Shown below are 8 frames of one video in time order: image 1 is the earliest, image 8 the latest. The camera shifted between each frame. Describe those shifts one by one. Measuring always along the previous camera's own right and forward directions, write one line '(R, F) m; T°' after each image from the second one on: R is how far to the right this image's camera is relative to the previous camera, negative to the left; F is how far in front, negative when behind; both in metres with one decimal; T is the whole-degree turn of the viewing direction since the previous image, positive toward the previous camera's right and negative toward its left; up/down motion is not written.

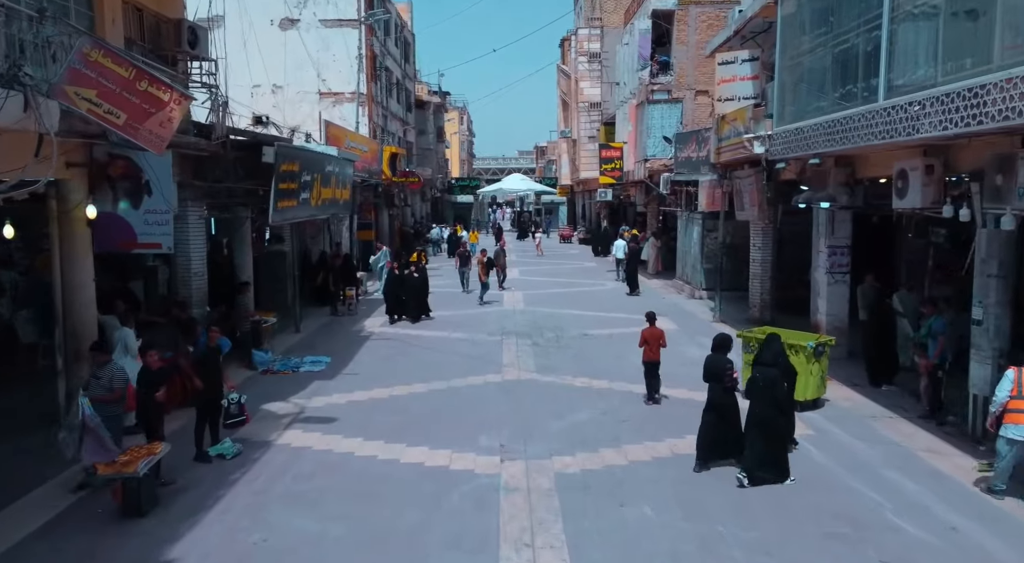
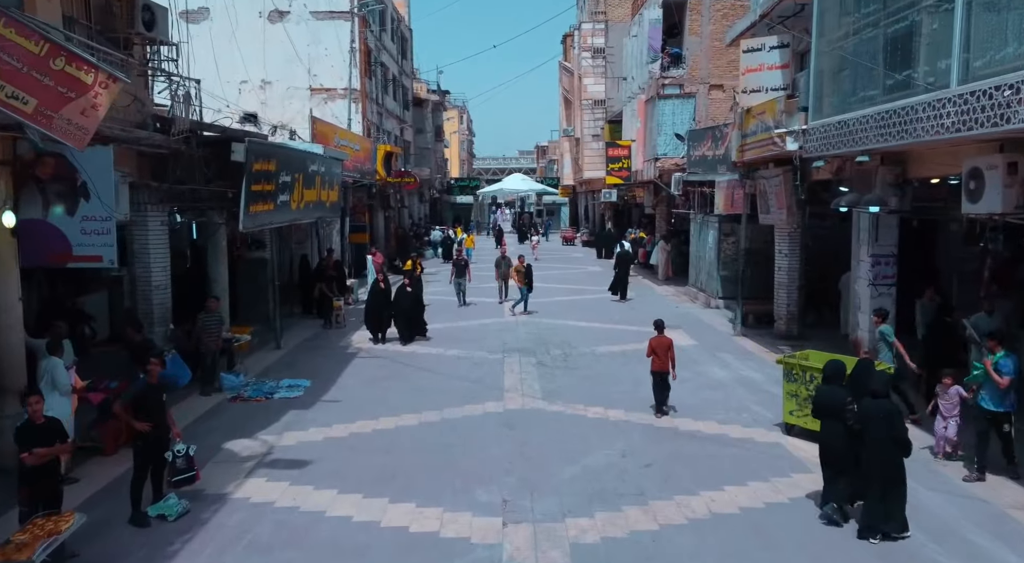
(0.0, +1.5) m; 0°
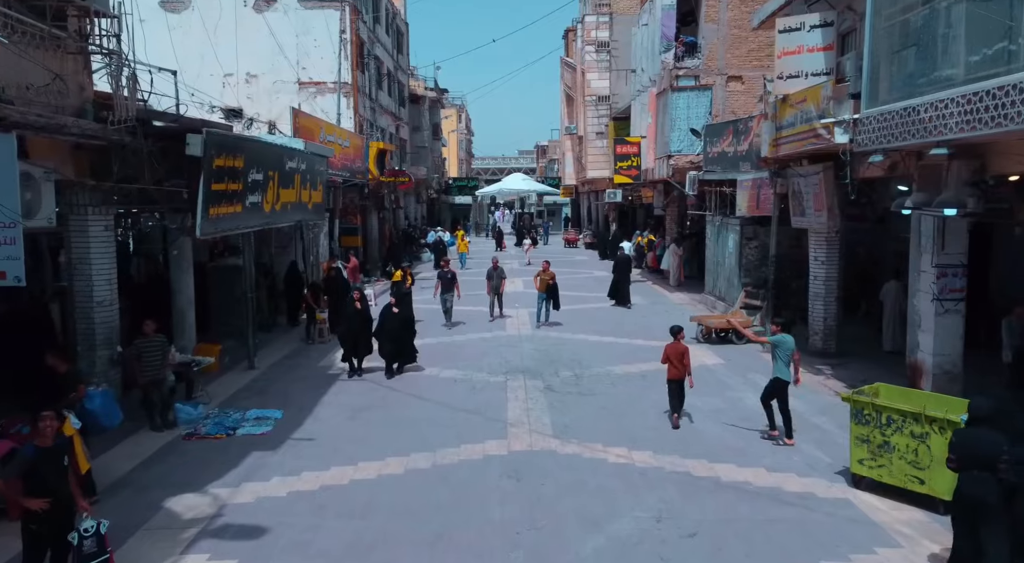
(-0.1, +1.7) m; 0°
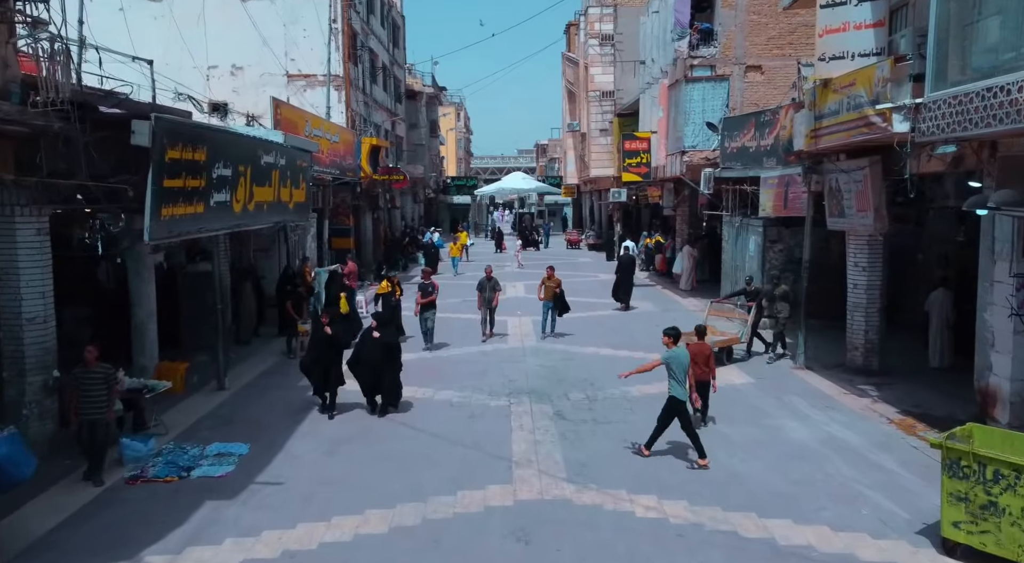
(-0.1, +1.5) m; 0°
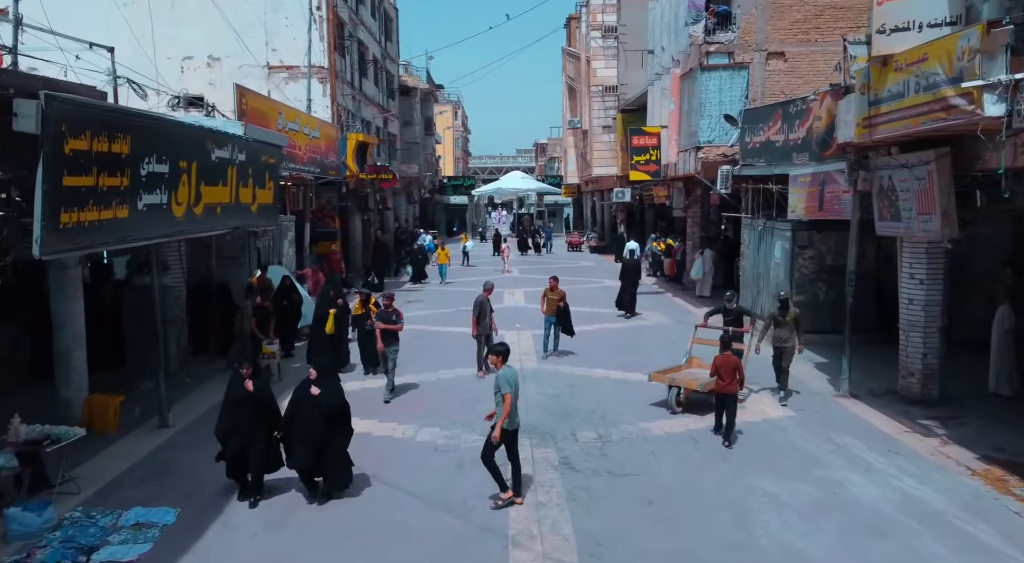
(0.0, +1.8) m; 0°
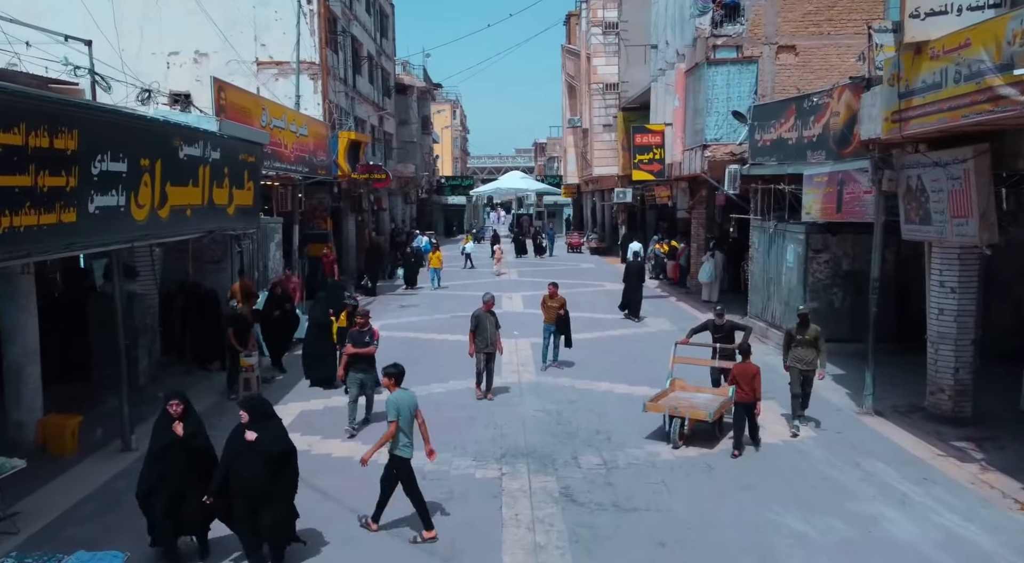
(0.0, +0.8) m; 0°
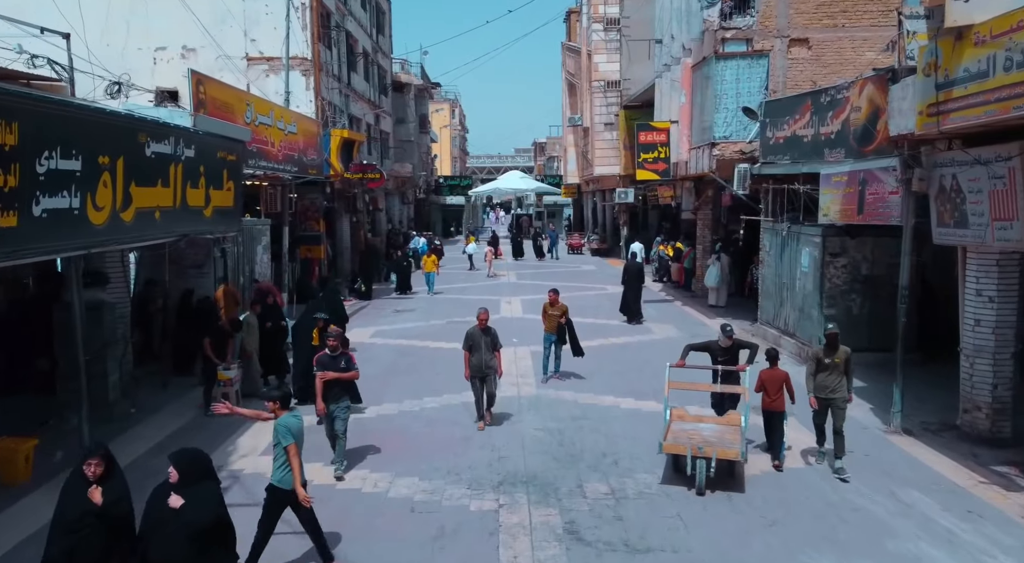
(0.0, +0.8) m; 0°
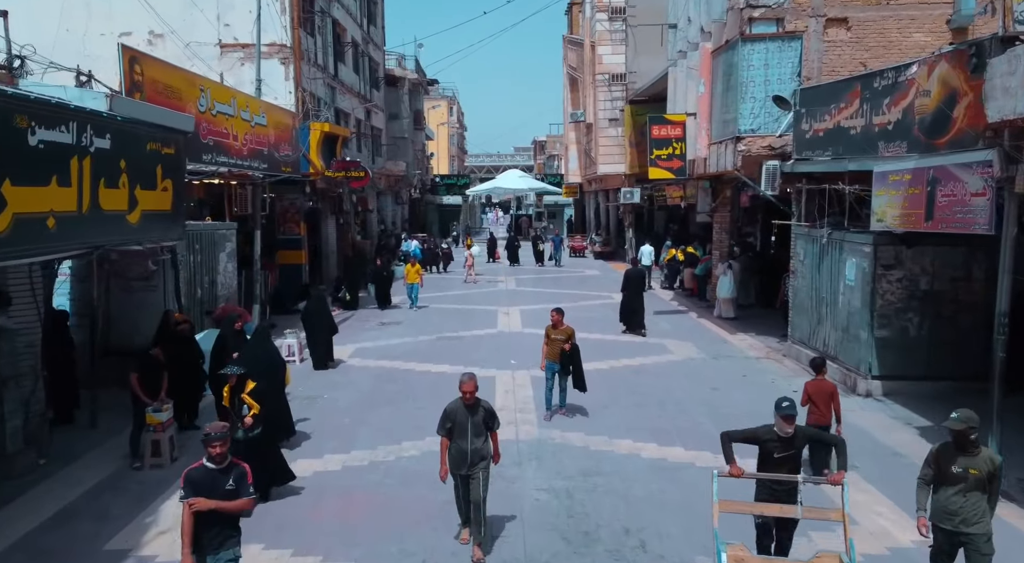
(0.0, +1.9) m; 0°
